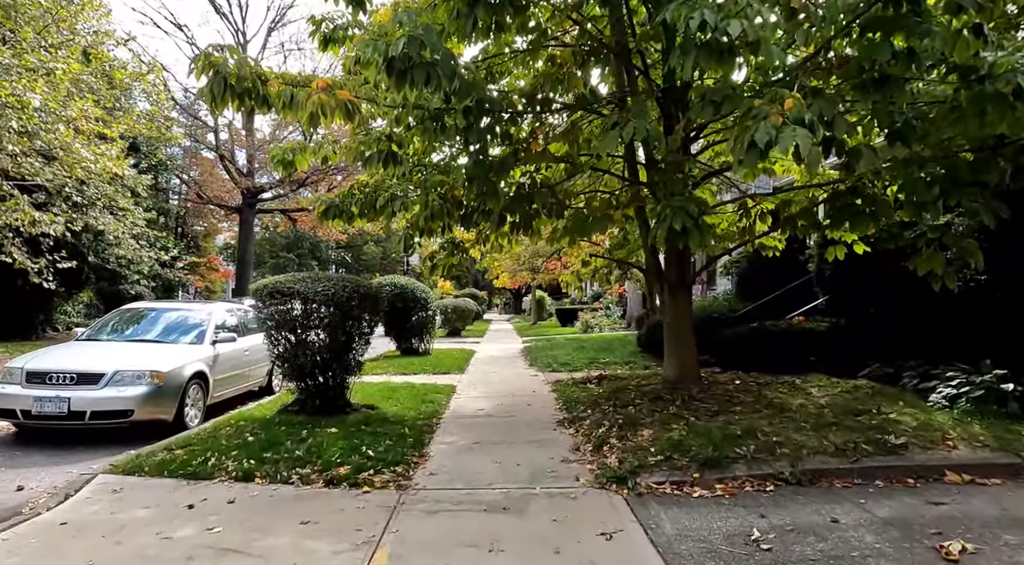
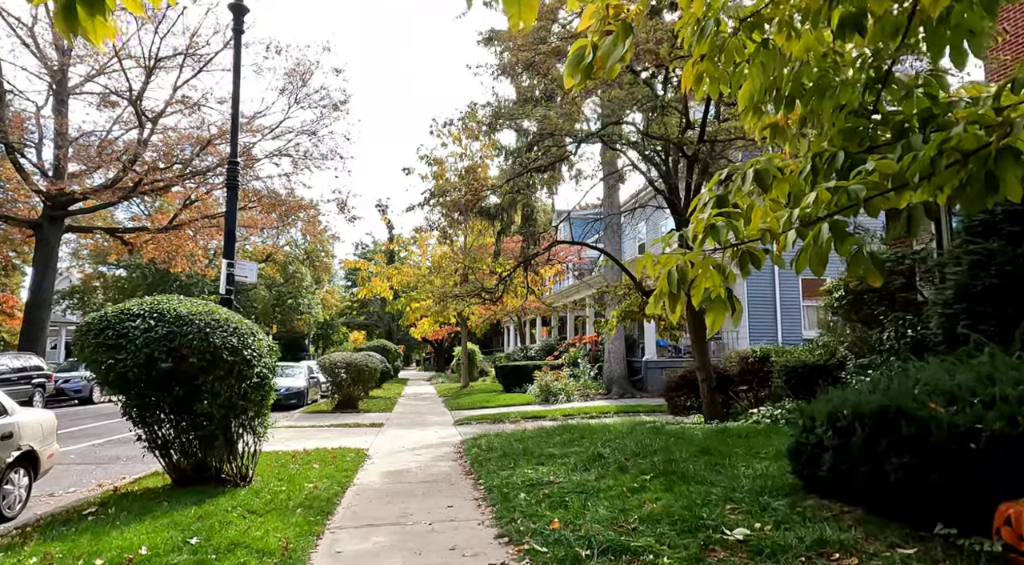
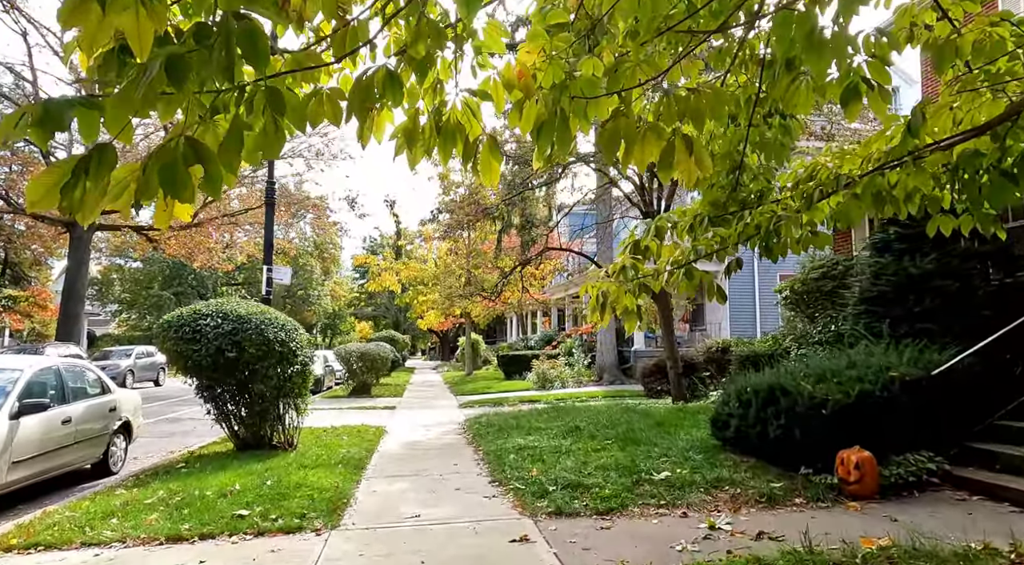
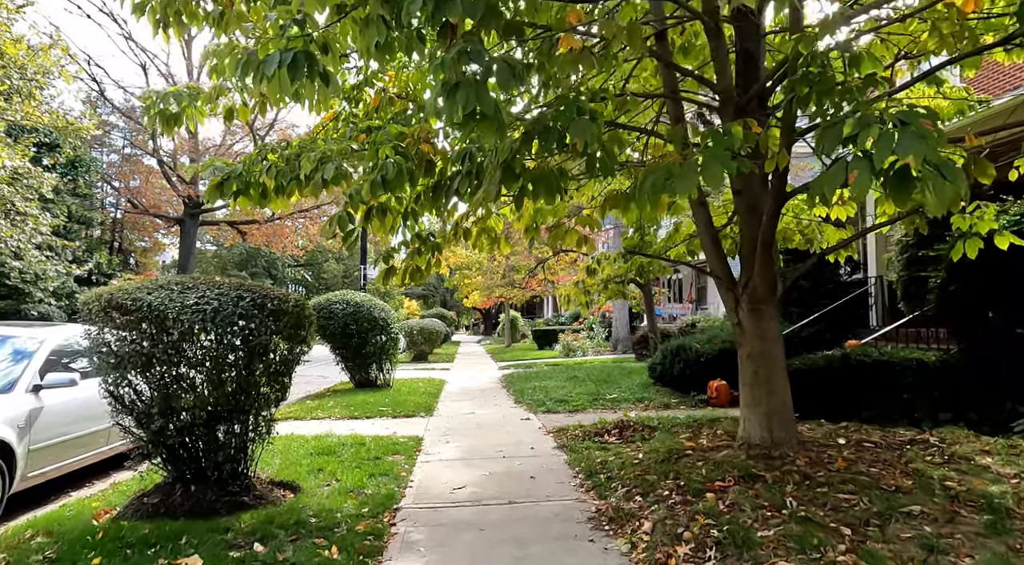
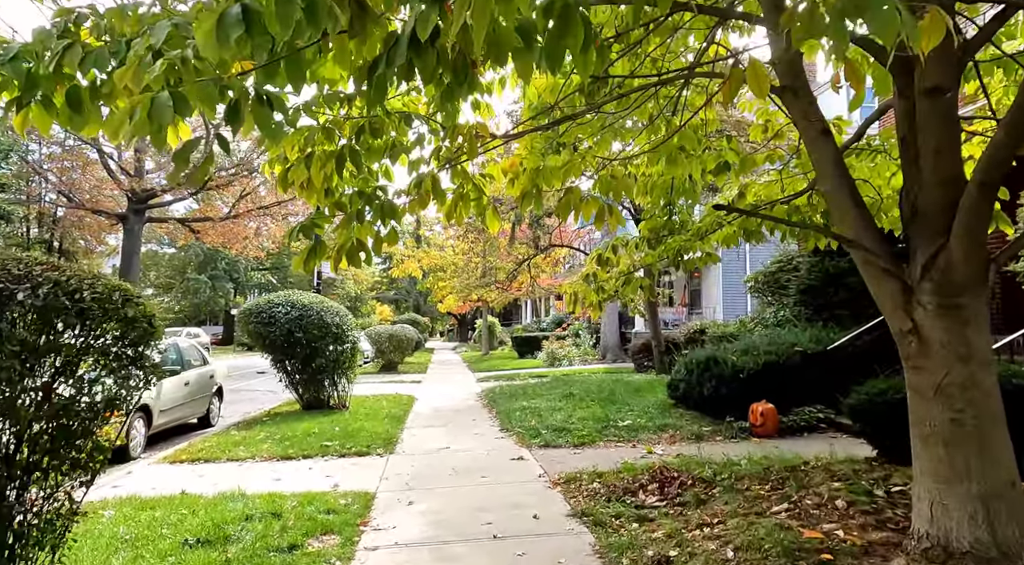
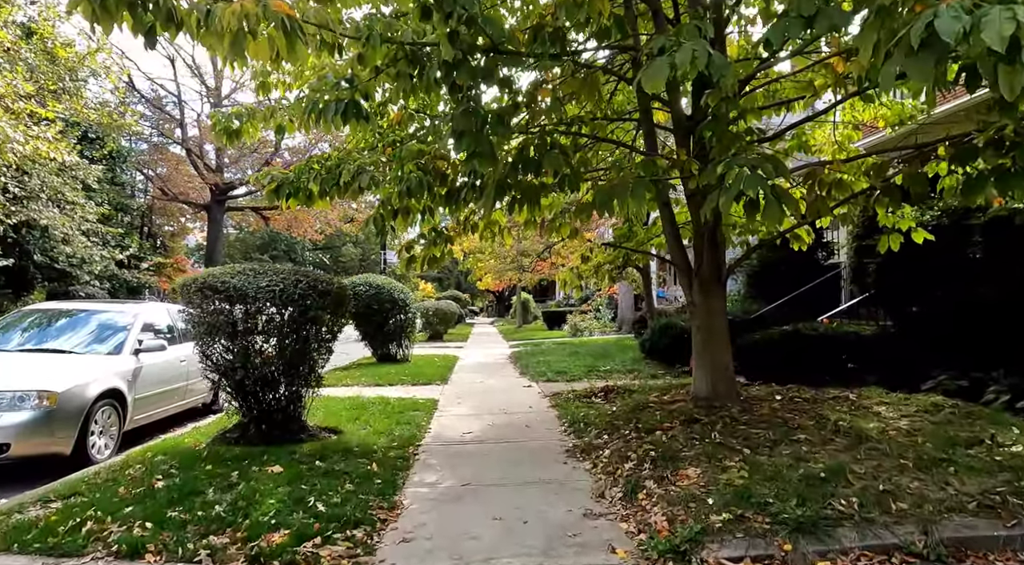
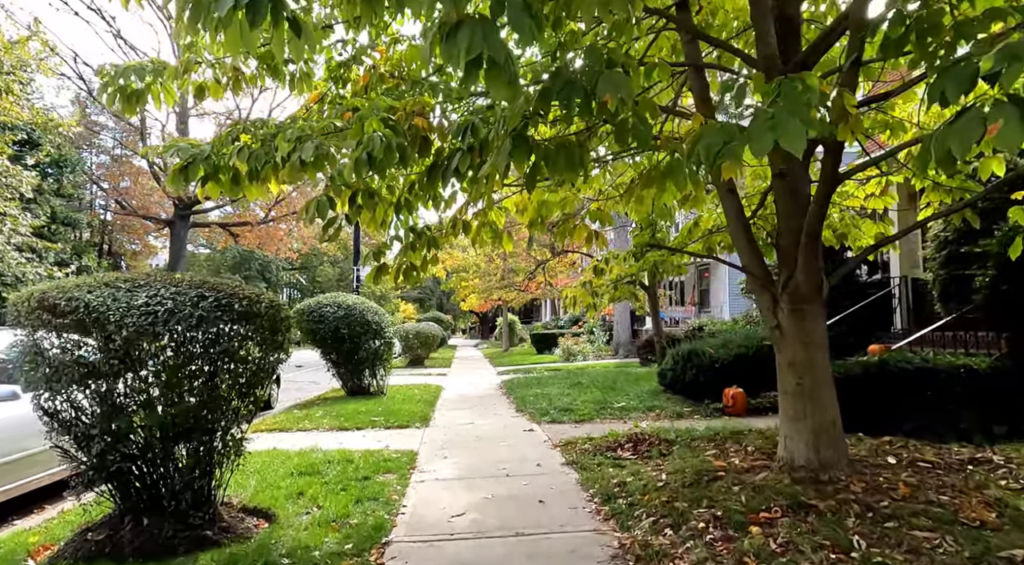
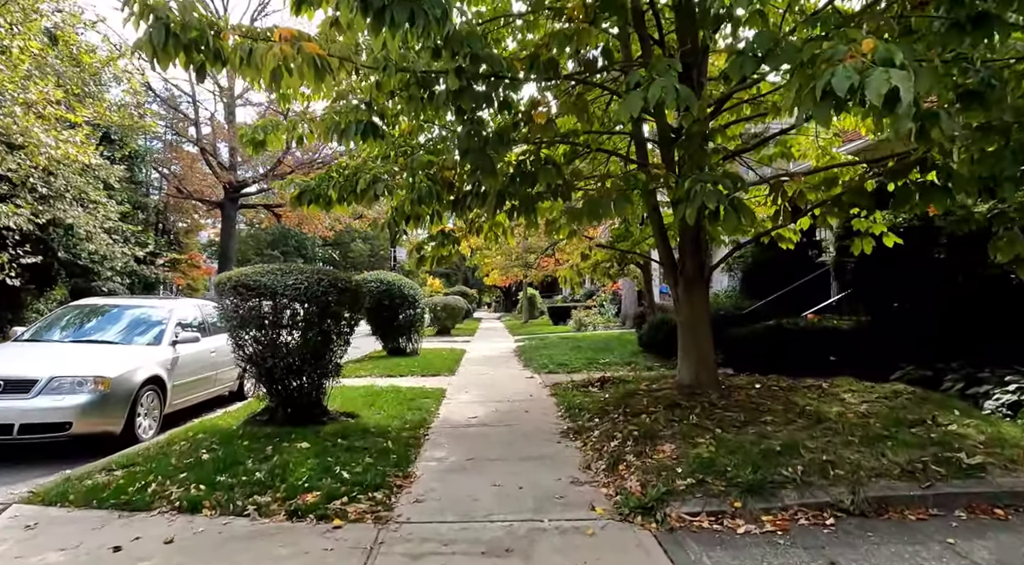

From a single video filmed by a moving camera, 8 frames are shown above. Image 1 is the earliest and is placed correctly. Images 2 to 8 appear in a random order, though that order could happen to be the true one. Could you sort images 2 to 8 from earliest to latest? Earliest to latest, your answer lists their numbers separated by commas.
8, 6, 4, 7, 5, 3, 2
